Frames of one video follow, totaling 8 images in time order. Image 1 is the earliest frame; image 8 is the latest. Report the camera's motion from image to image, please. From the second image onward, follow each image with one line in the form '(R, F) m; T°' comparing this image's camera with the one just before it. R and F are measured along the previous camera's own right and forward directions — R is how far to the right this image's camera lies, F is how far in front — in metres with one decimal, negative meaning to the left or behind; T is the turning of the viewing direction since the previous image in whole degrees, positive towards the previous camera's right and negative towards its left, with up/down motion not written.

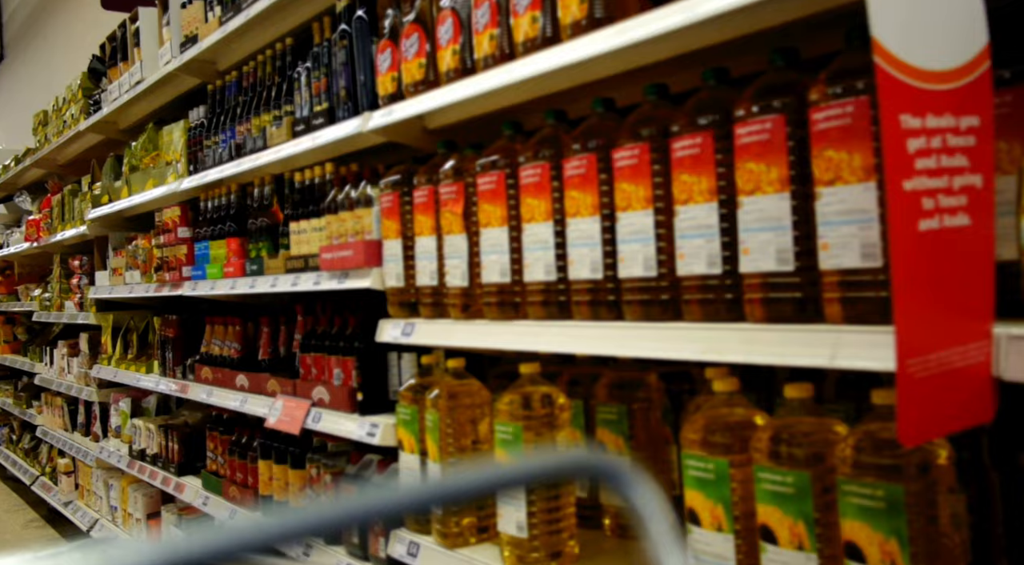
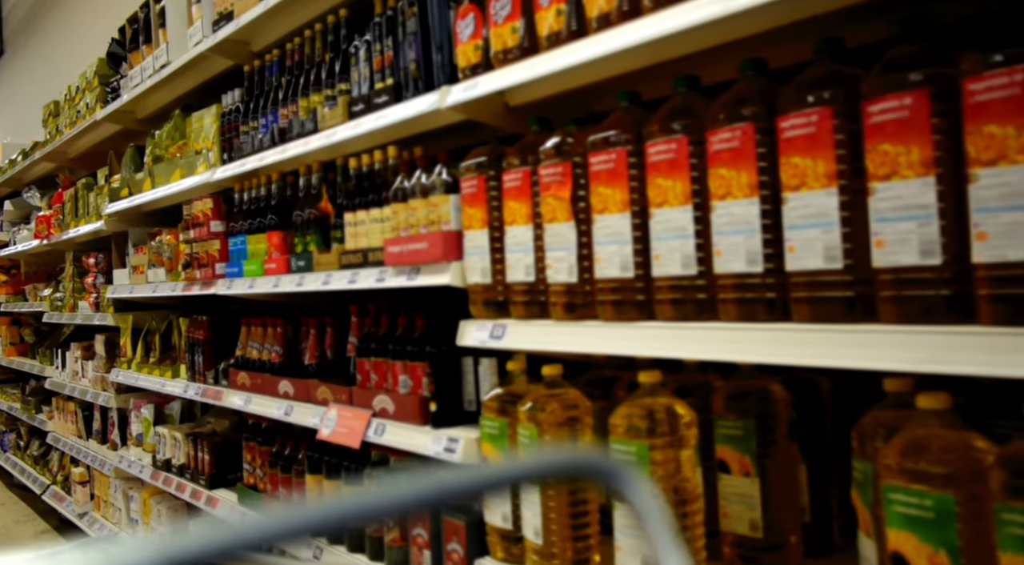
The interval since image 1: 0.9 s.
(-0.1, +0.2) m; 0°
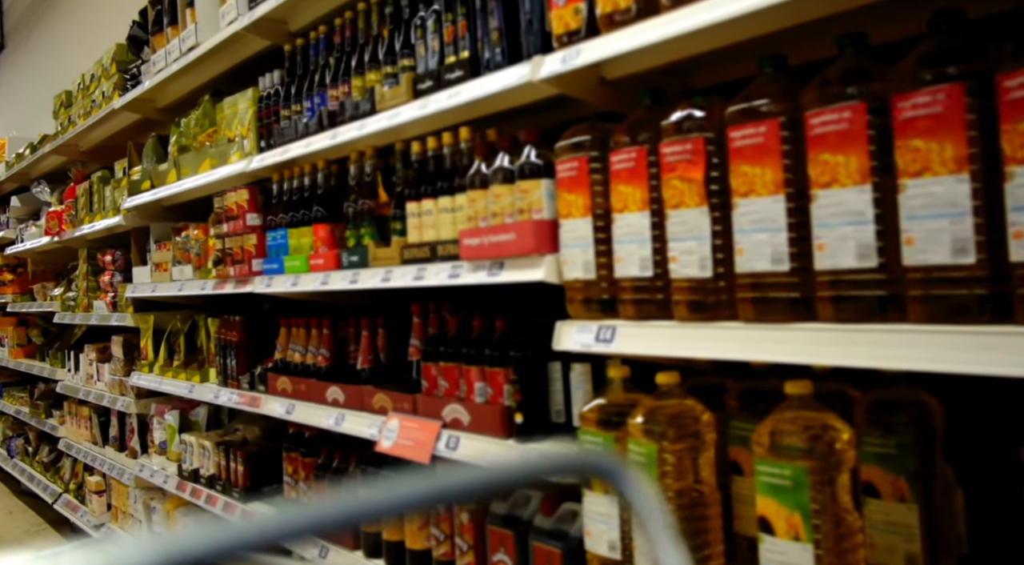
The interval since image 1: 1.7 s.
(-0.2, +0.2) m; 0°
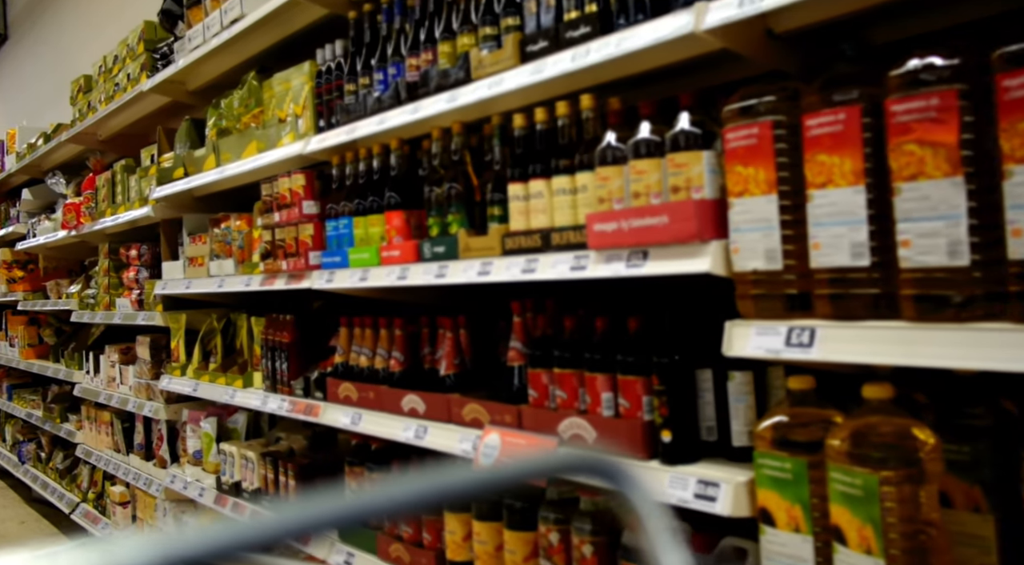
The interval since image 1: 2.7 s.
(-0.3, +0.3) m; 0°
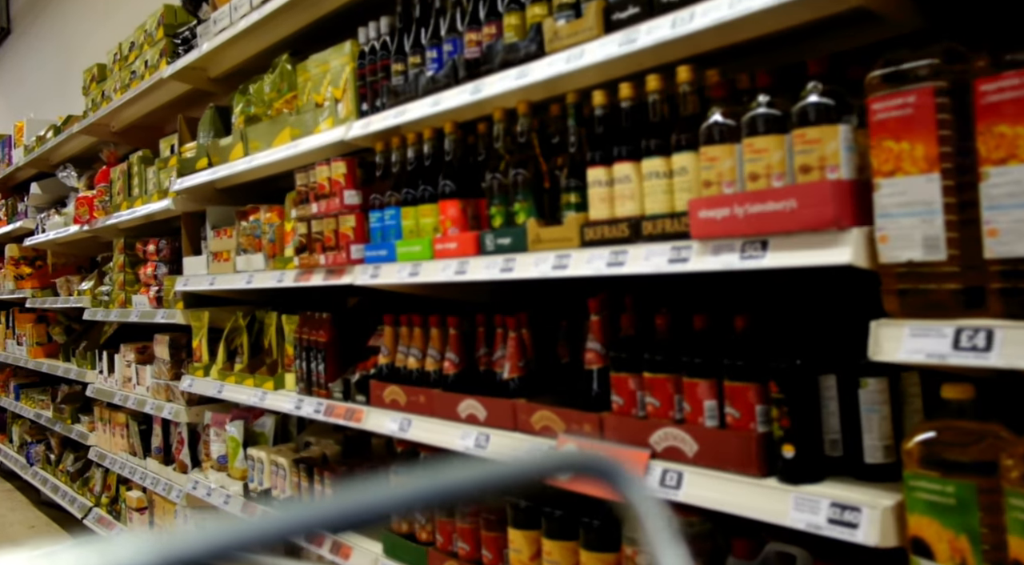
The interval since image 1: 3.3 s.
(-0.2, +0.2) m; 0°
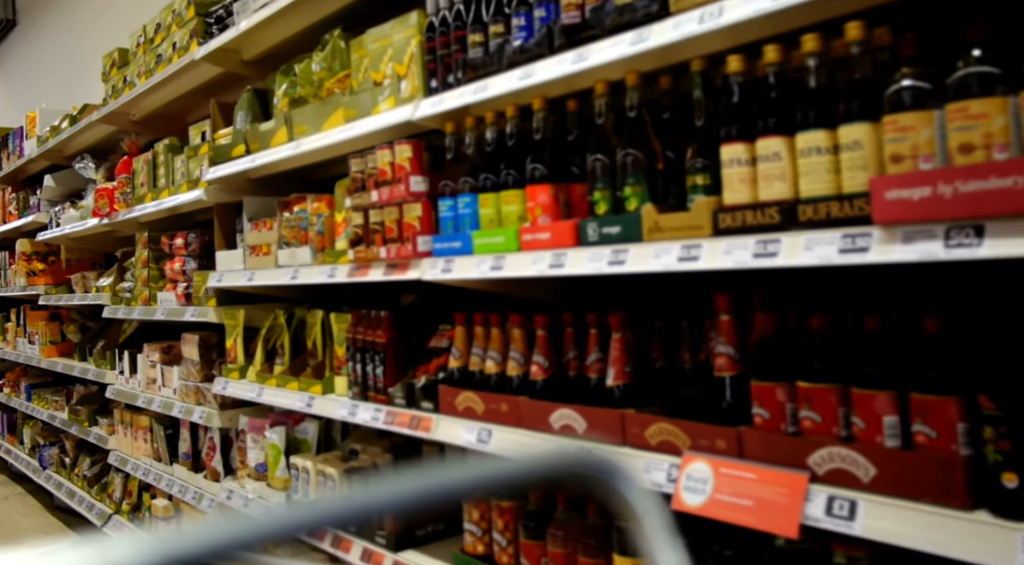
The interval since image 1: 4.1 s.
(-0.2, +0.2) m; 0°
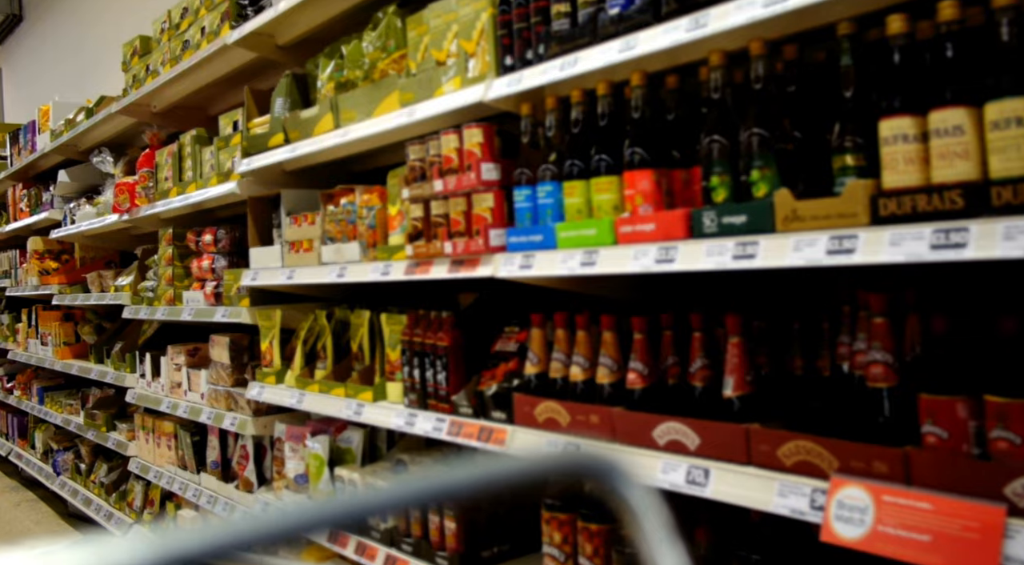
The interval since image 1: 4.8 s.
(-0.2, +0.2) m; 0°
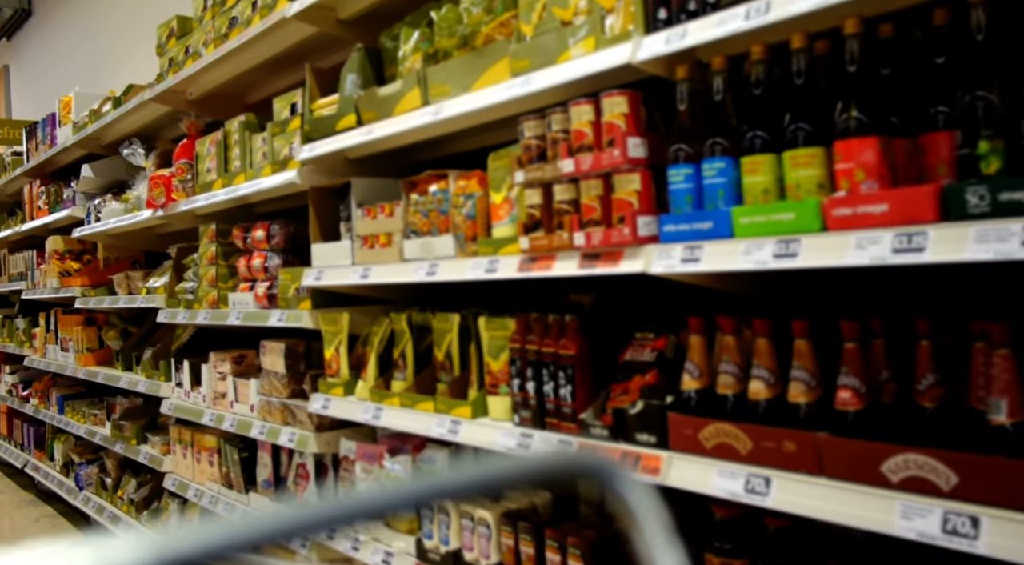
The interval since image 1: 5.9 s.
(-0.3, +0.3) m; 0°
